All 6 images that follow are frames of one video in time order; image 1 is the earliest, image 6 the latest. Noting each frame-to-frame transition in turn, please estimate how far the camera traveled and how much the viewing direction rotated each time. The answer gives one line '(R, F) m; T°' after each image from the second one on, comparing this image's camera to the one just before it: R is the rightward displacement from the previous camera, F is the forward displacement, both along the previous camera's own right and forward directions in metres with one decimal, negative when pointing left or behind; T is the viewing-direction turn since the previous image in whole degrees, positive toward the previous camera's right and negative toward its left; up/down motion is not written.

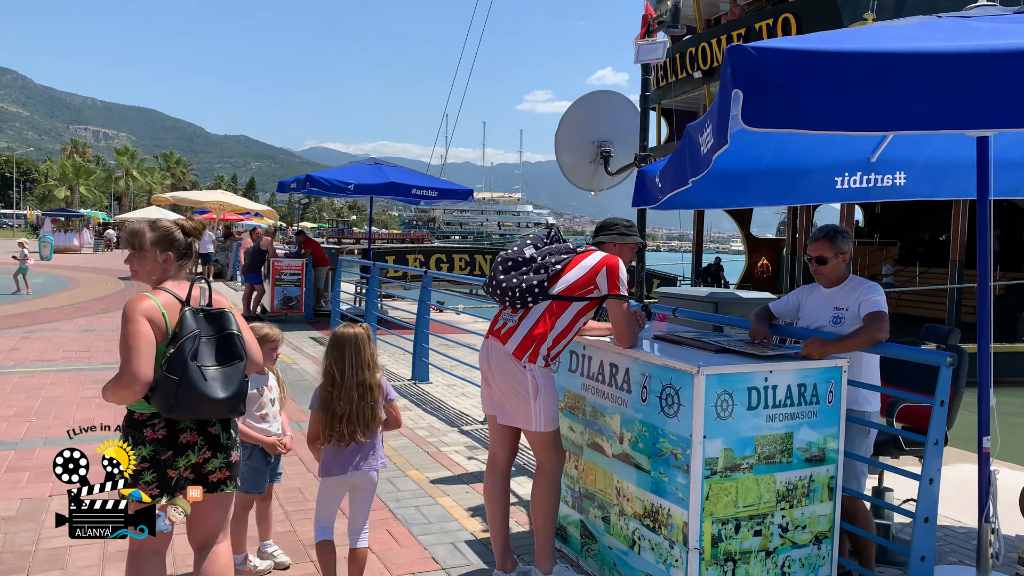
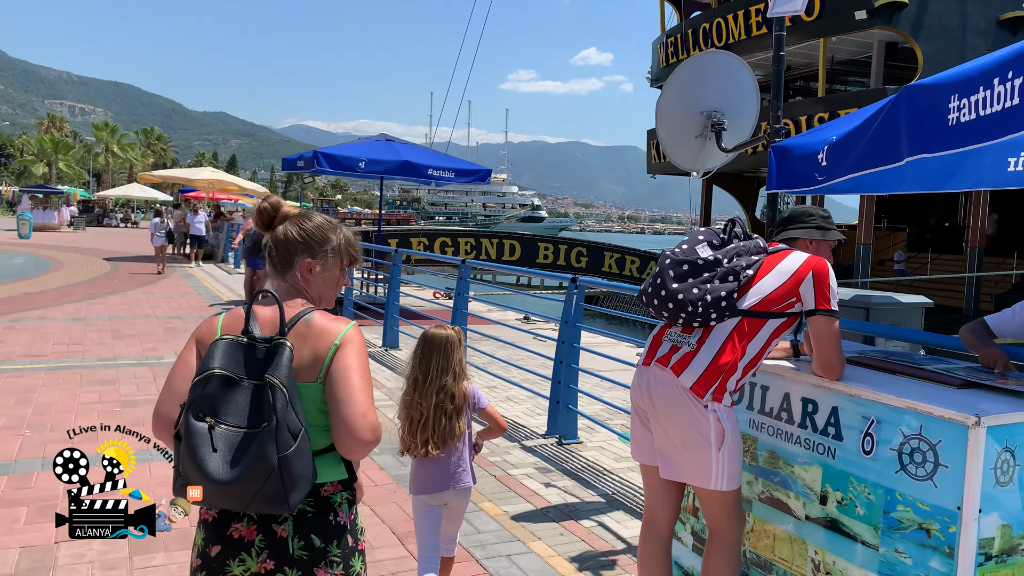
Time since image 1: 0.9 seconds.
(-0.6, +0.8) m; +1°
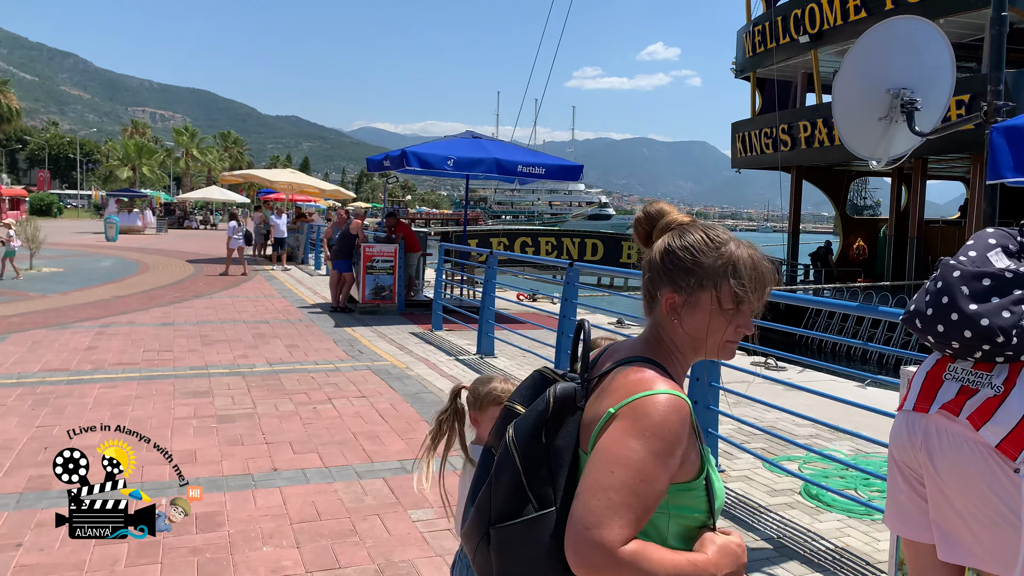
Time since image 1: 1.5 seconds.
(-0.4, +0.6) m; -5°
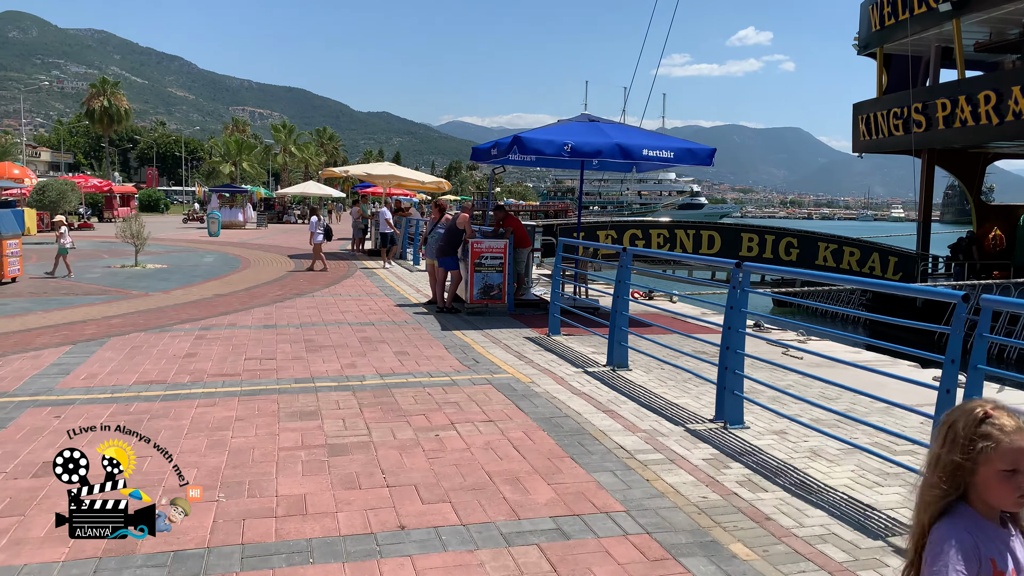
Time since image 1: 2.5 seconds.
(-0.5, +1.0) m; -6°
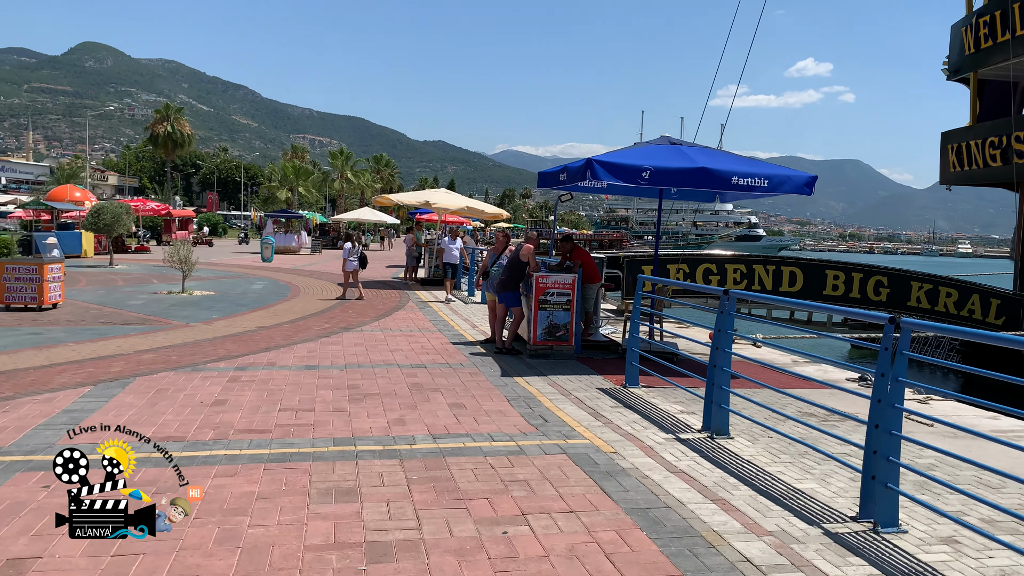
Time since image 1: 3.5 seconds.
(-0.2, +1.1) m; -4°
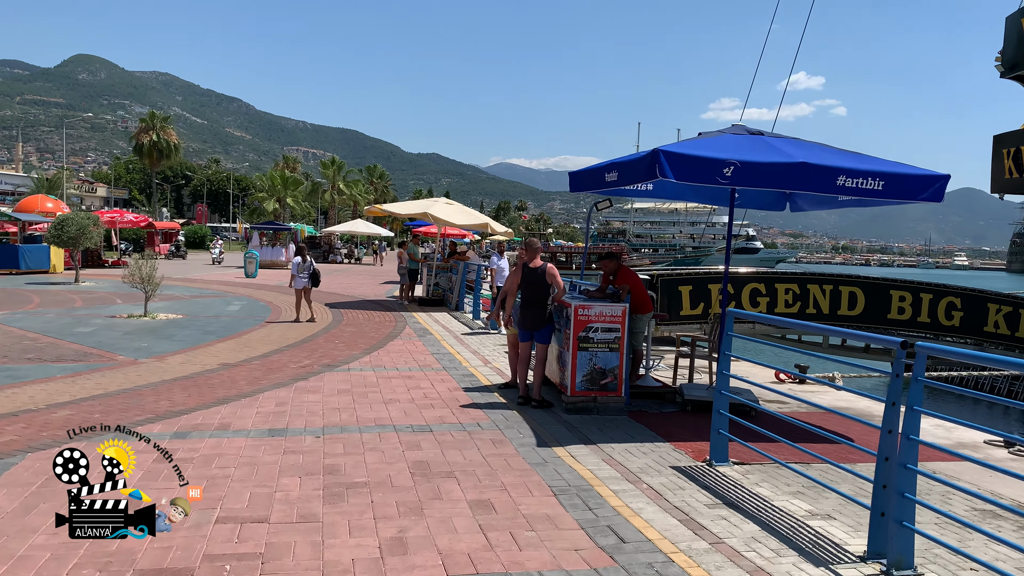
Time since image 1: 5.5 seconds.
(-0.3, +2.3) m; 0°
